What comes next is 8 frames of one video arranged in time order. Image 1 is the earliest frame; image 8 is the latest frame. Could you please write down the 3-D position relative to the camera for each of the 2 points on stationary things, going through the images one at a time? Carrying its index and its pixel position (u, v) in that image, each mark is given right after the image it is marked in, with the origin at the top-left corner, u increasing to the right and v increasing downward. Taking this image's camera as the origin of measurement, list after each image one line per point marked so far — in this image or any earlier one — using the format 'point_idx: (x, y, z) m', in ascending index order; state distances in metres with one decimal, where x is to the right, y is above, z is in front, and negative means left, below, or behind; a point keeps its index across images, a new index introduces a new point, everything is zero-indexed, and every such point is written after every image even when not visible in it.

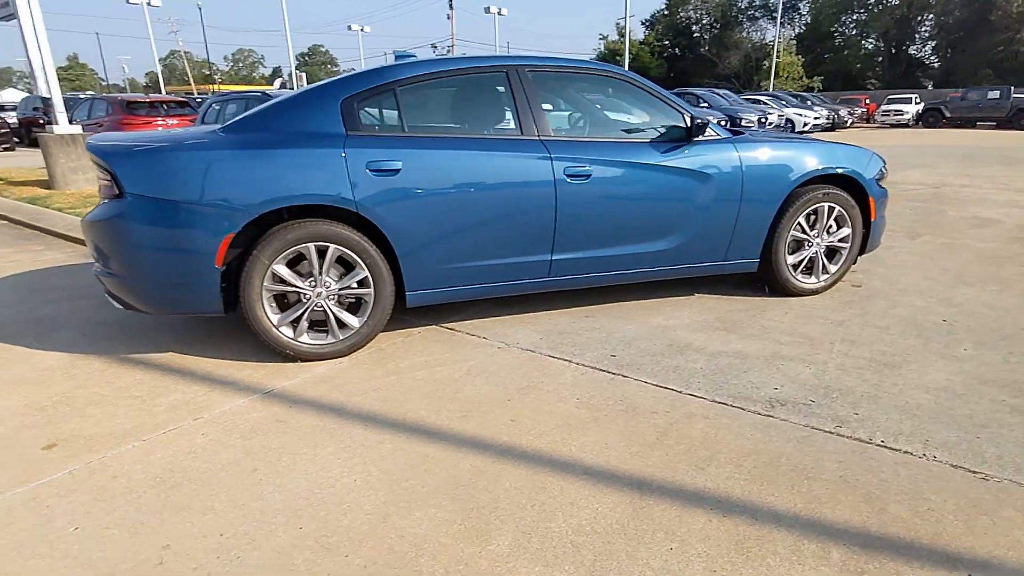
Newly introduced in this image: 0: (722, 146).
0: (+1.4, +0.9, +4.1) m
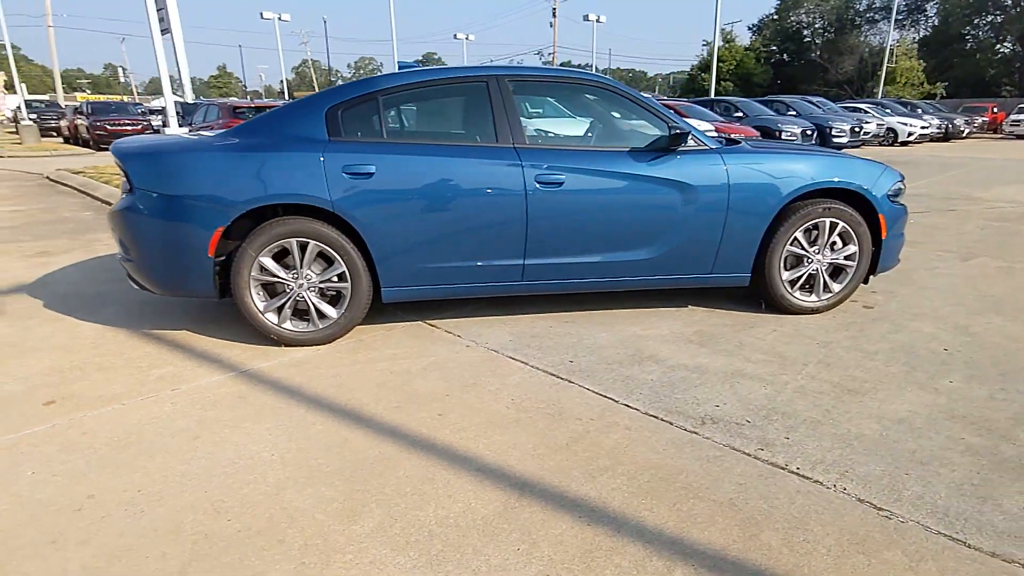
0: (+1.2, +0.8, +4.0) m
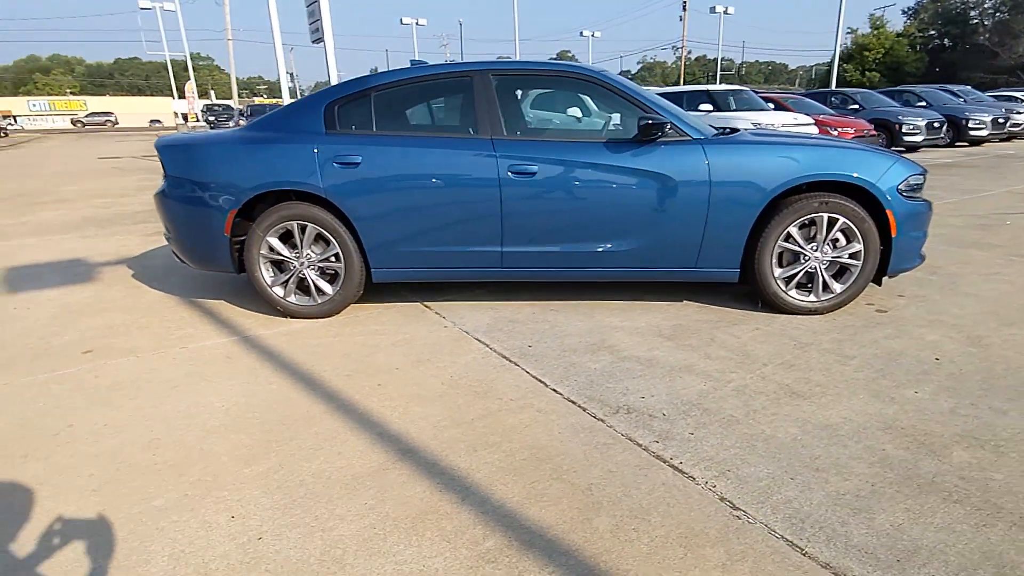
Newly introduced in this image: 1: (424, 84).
0: (+1.1, +0.8, +3.9) m
1: (-0.6, +1.3, +4.2) m
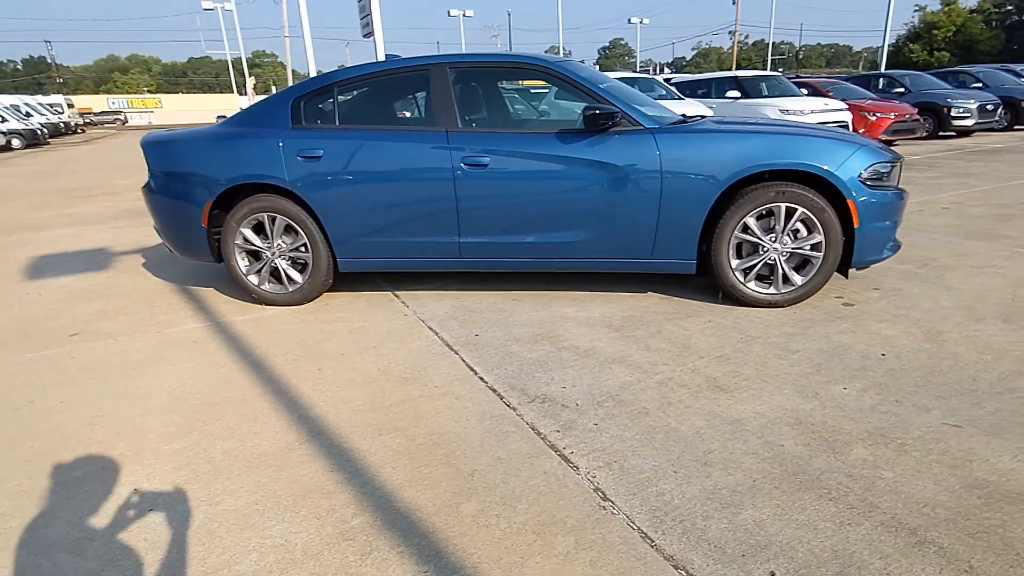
0: (+0.8, +0.9, +3.8) m
1: (-0.9, +1.4, +4.2) m
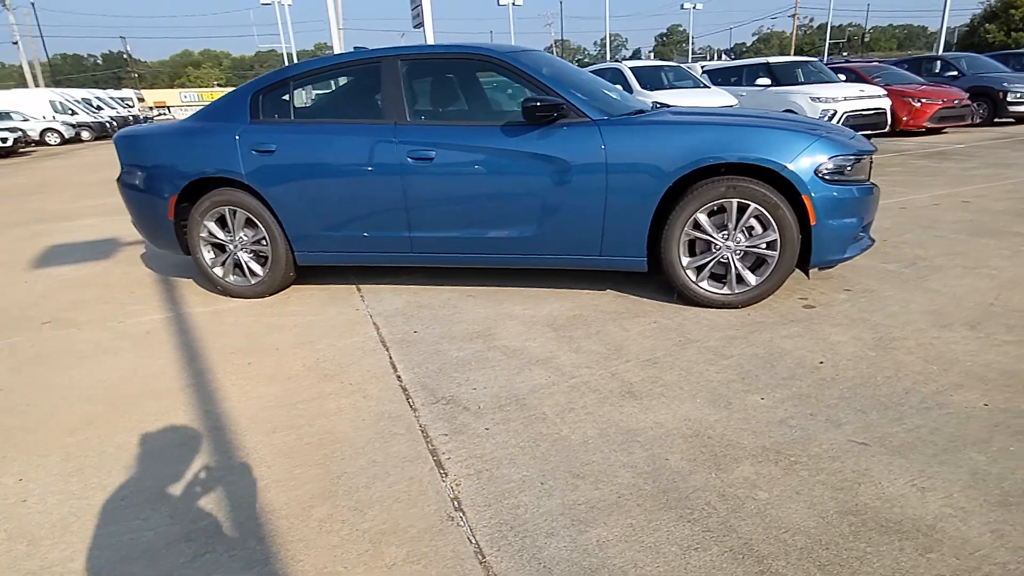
0: (+0.5, +0.9, +3.7) m
1: (-1.2, +1.4, +4.2) m
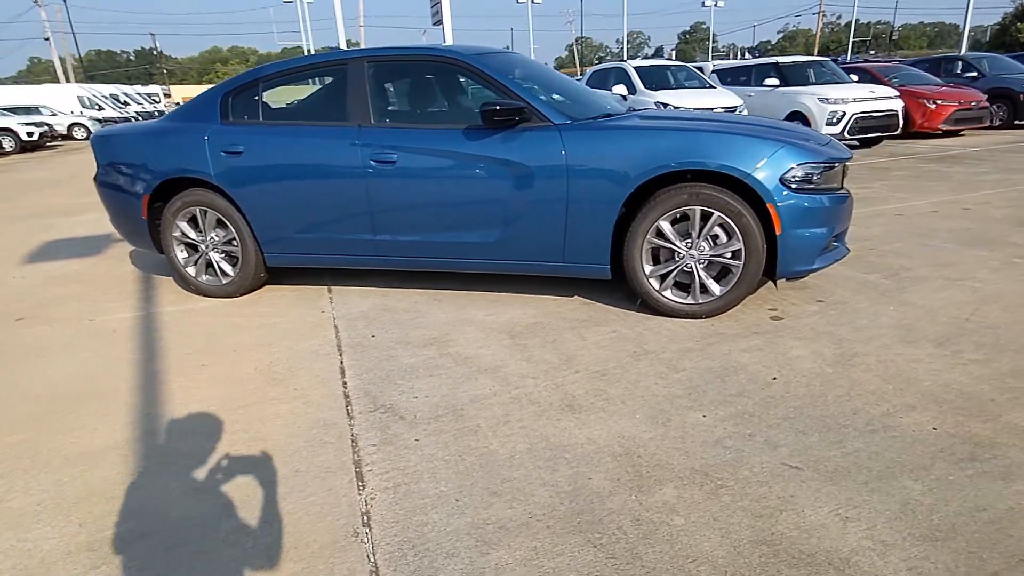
0: (+0.2, +0.9, +3.6) m
1: (-1.4, +1.4, +4.2) m
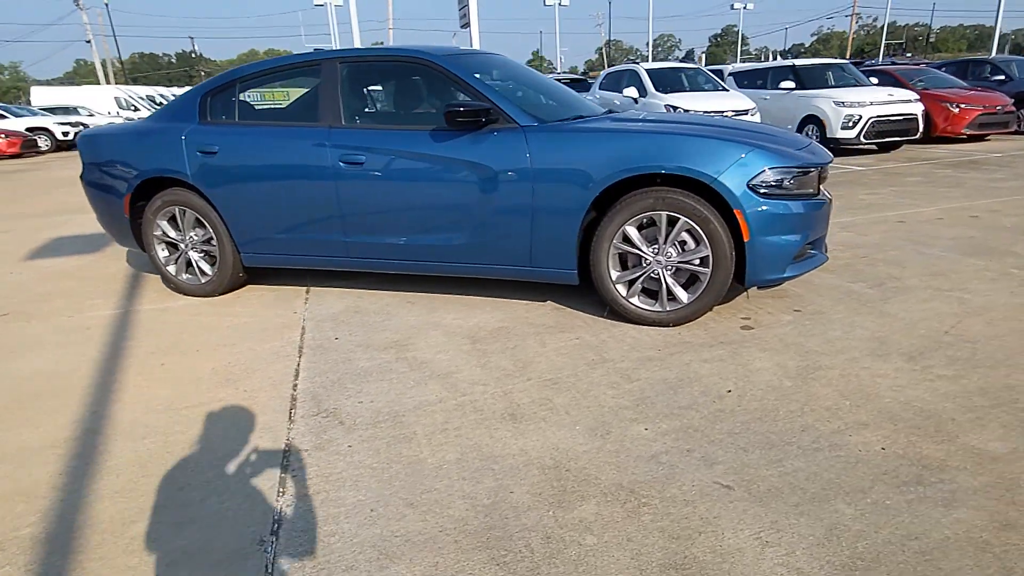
0: (0.0, +0.8, +3.5) m
1: (-1.5, +1.4, +4.2) m
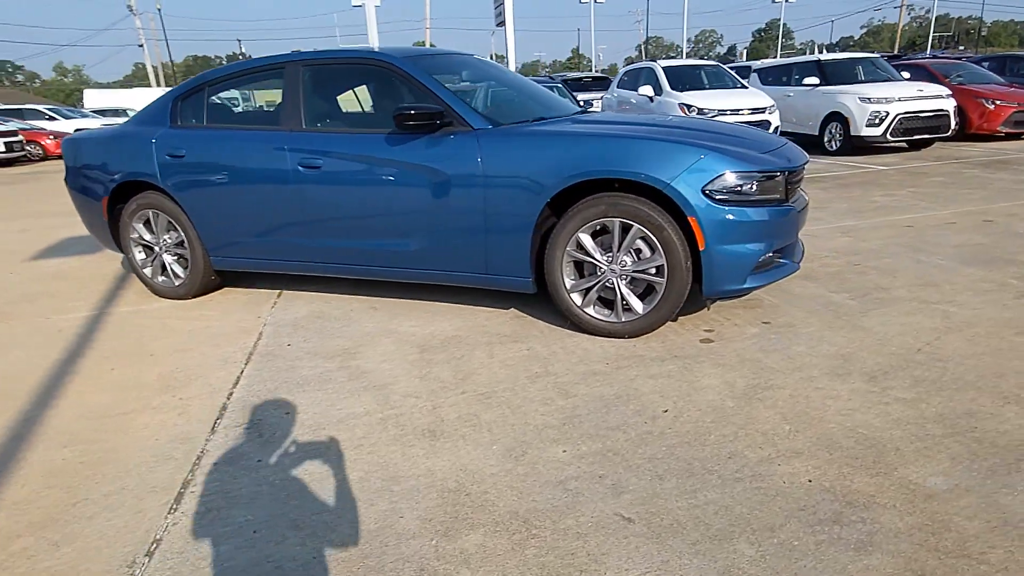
0: (-0.2, +0.8, +3.4) m
1: (-1.7, +1.4, +4.1) m
